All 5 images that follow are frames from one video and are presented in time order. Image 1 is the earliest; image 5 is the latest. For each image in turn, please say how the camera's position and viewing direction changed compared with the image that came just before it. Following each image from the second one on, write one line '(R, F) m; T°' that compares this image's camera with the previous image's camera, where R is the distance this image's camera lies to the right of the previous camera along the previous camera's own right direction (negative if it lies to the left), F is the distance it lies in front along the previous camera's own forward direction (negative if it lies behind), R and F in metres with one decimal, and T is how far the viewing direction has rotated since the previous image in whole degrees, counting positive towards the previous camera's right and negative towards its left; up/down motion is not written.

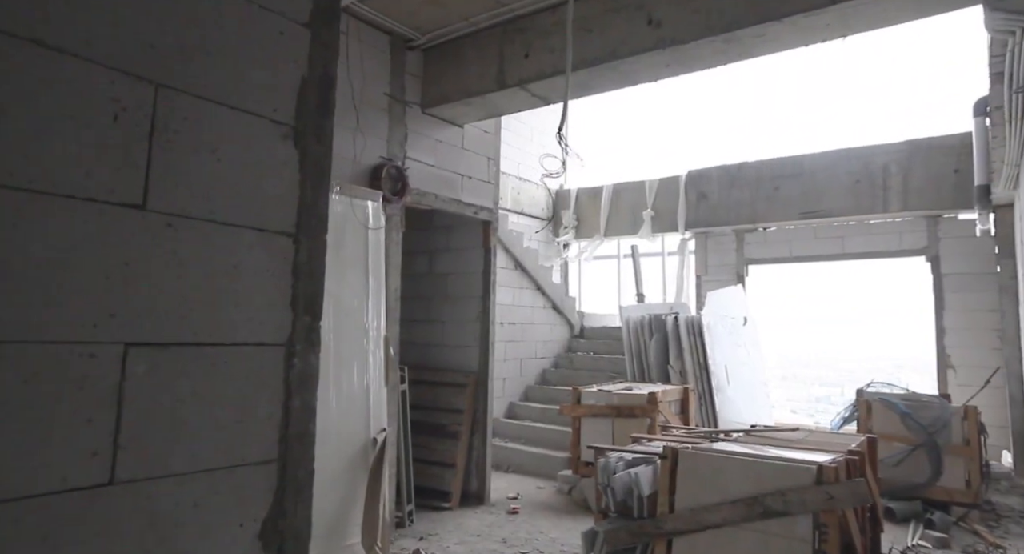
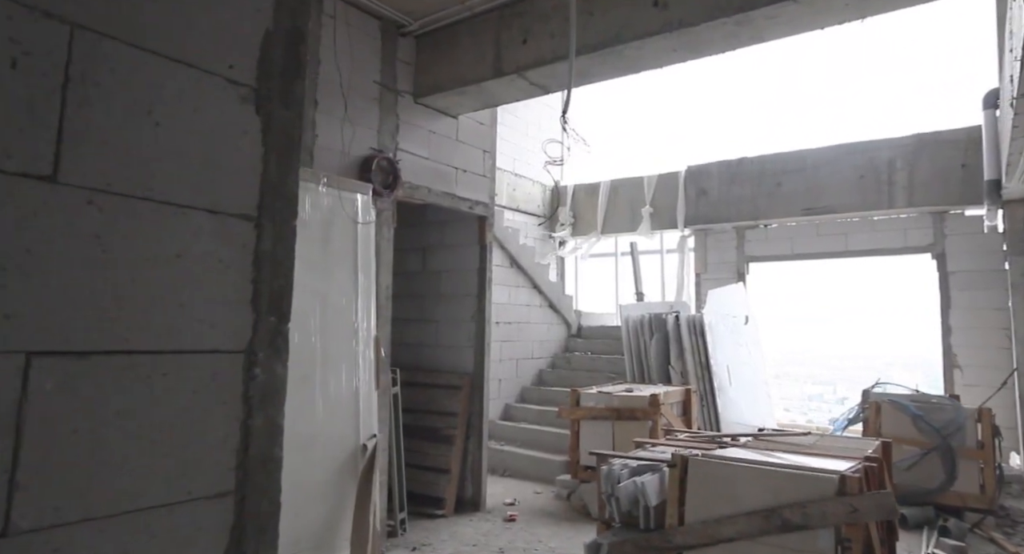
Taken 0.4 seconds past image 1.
(0.0, +0.2) m; 0°
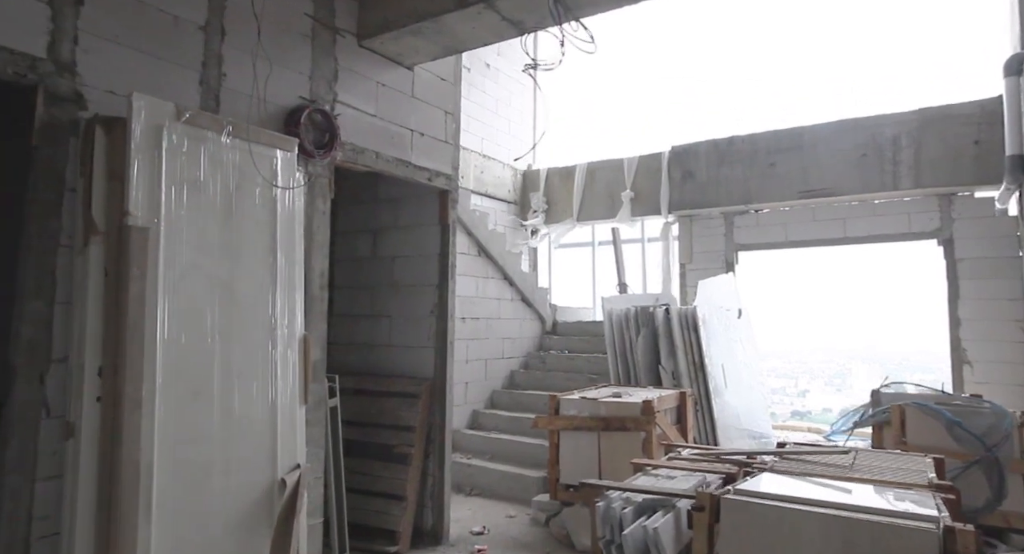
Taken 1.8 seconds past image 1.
(0.0, +0.7) m; +3°
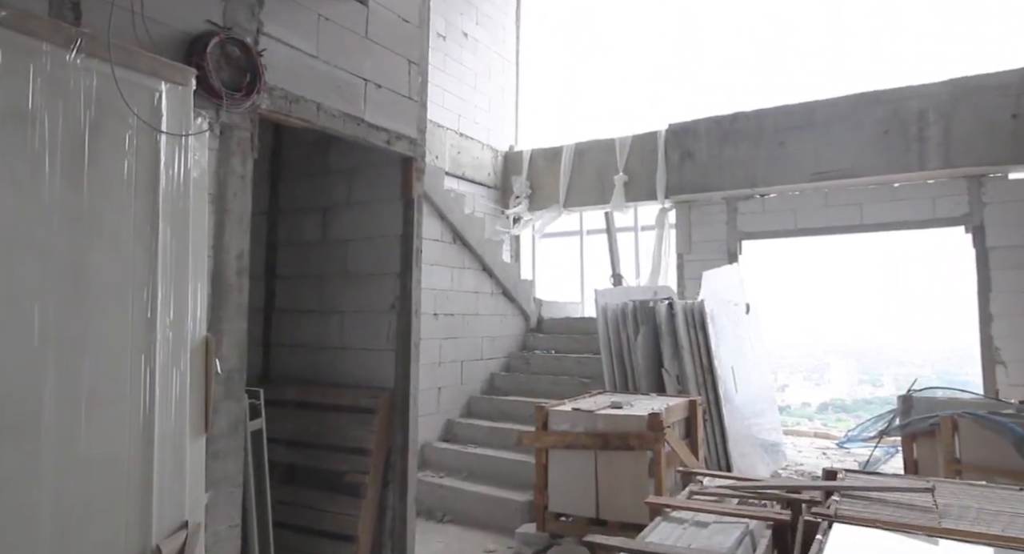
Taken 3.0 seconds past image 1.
(0.0, +0.7) m; +2°
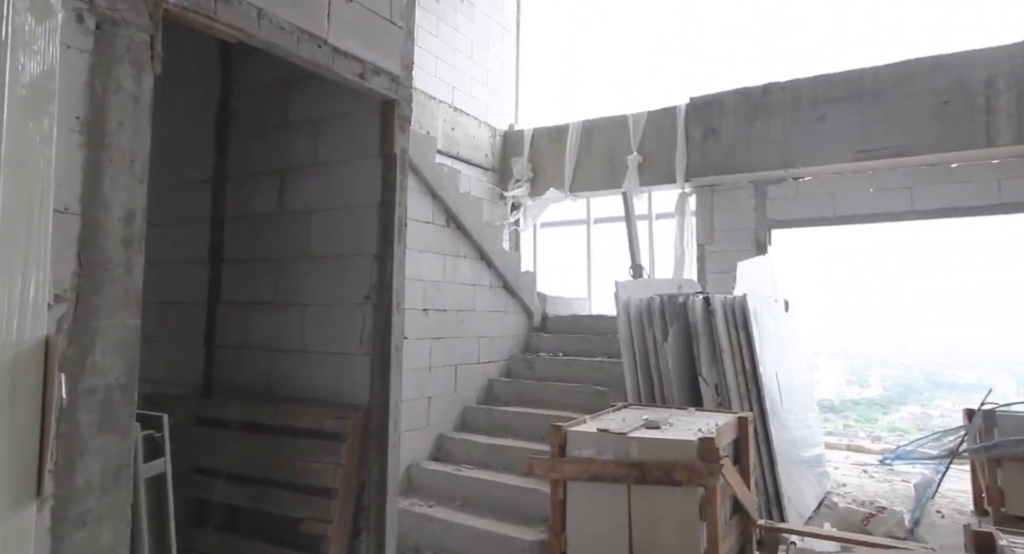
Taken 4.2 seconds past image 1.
(-0.1, +0.7) m; +1°
